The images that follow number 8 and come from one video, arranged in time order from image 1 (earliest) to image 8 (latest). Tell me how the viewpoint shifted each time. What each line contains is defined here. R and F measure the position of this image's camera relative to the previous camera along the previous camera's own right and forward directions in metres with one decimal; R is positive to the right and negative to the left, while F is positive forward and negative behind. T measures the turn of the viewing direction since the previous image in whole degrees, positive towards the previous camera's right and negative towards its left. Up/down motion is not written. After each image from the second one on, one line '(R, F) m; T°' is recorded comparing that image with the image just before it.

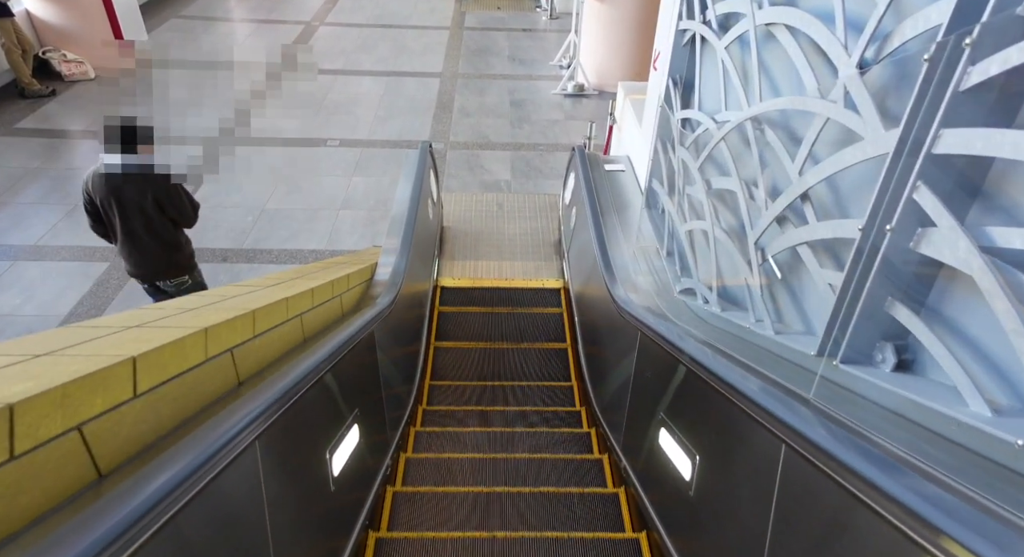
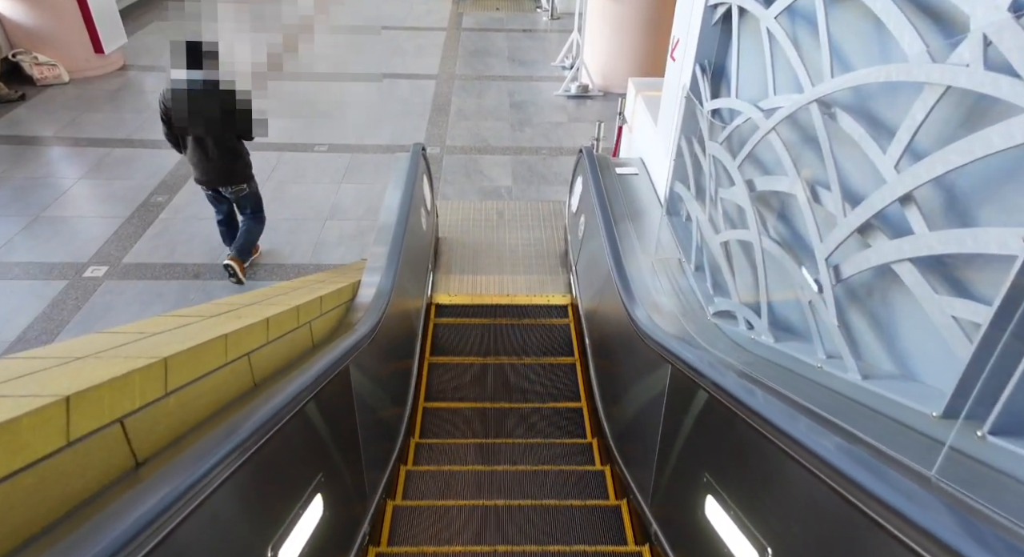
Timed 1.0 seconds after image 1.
(0.0, +0.4) m; 0°
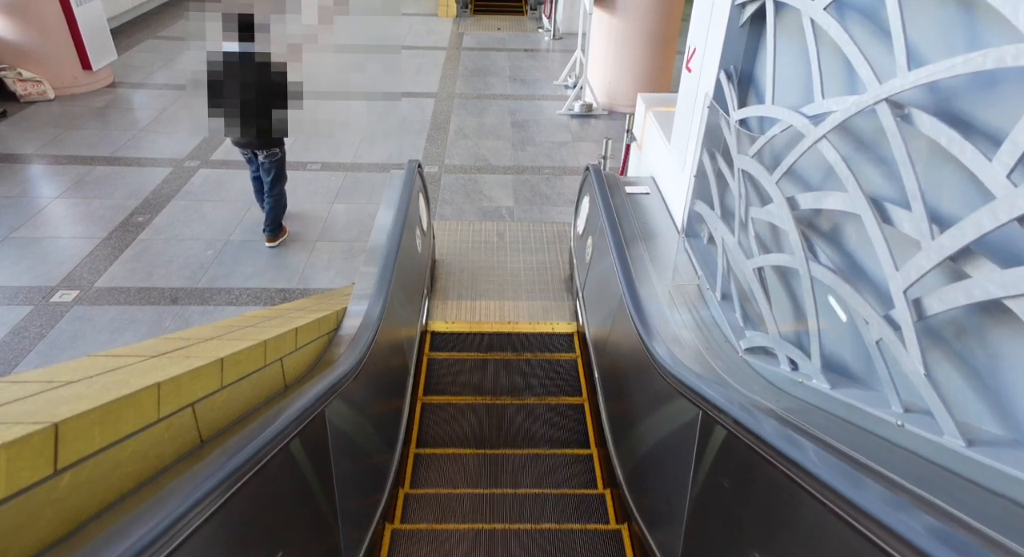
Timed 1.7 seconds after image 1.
(0.0, +0.3) m; 0°
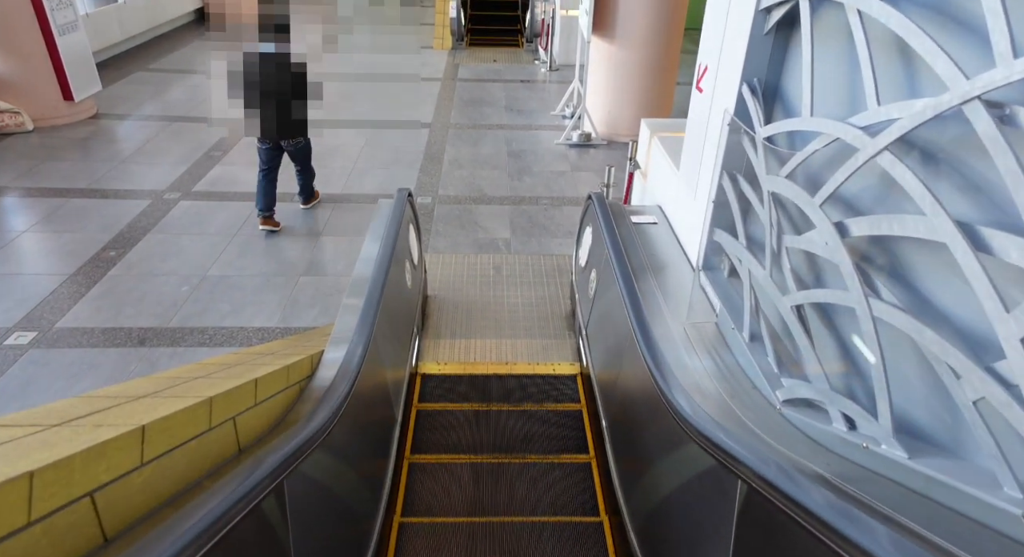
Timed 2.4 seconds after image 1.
(0.0, +0.3) m; 0°
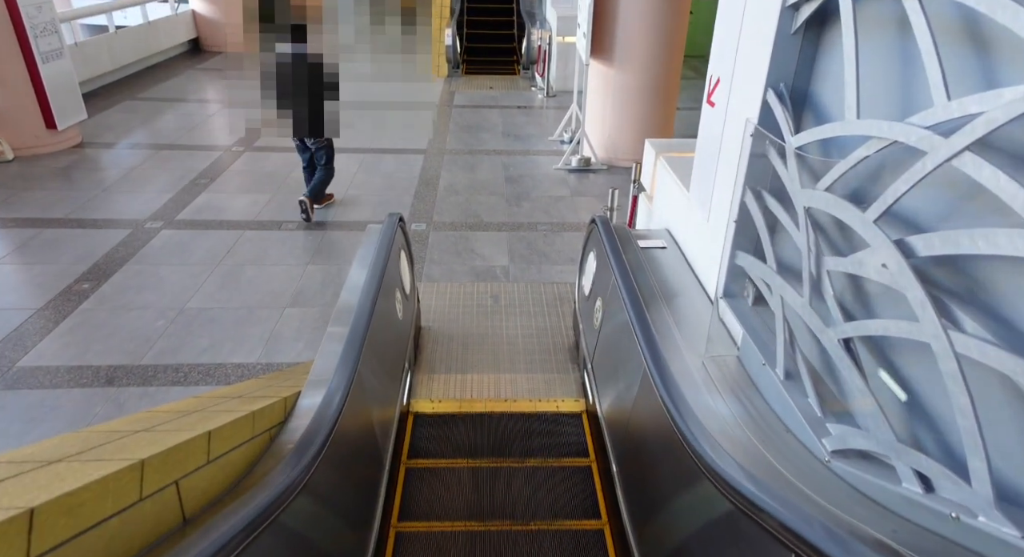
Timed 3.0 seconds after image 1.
(0.0, +0.2) m; 0°
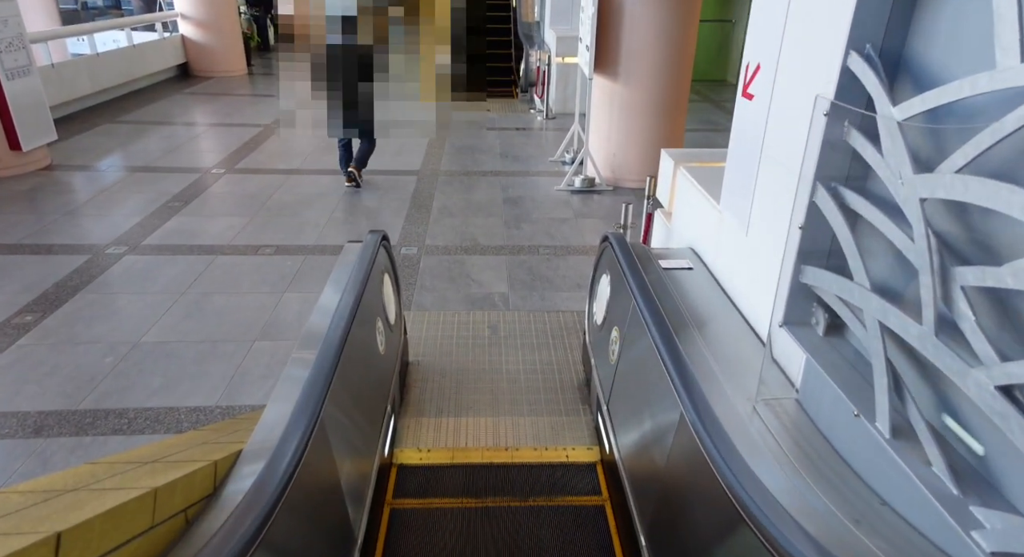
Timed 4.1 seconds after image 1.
(0.0, +0.4) m; 0°
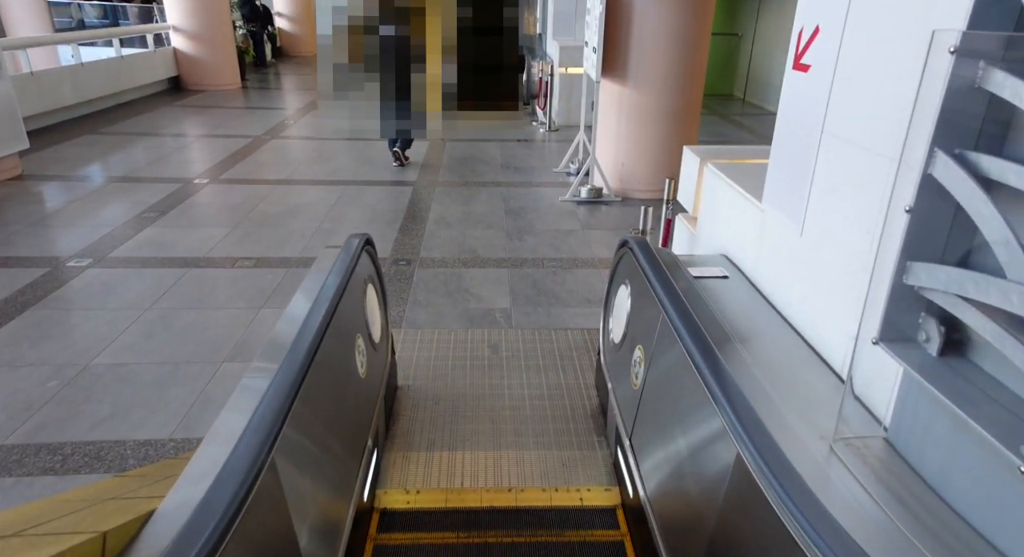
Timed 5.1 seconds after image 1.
(0.0, +0.4) m; 0°
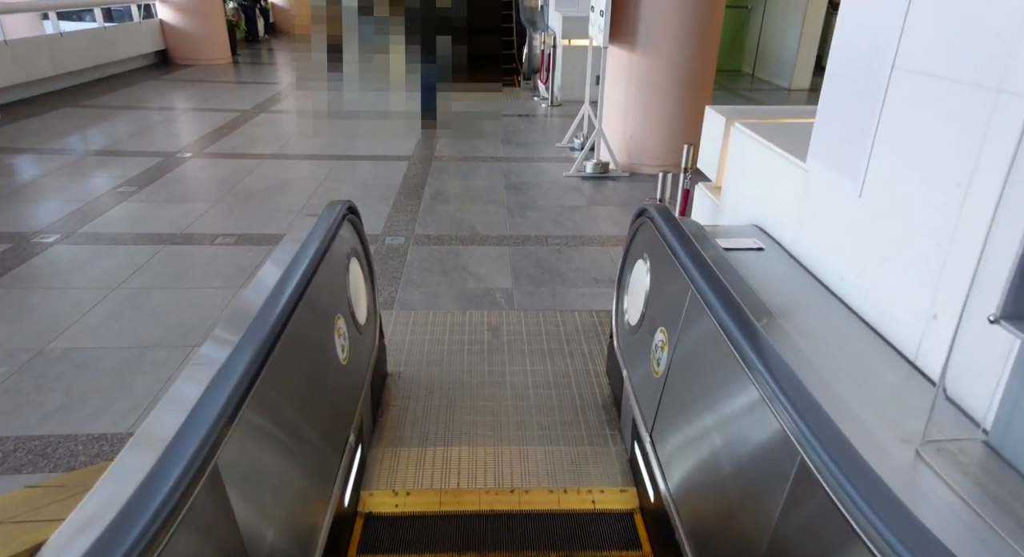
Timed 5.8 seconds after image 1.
(0.0, +0.3) m; 0°
